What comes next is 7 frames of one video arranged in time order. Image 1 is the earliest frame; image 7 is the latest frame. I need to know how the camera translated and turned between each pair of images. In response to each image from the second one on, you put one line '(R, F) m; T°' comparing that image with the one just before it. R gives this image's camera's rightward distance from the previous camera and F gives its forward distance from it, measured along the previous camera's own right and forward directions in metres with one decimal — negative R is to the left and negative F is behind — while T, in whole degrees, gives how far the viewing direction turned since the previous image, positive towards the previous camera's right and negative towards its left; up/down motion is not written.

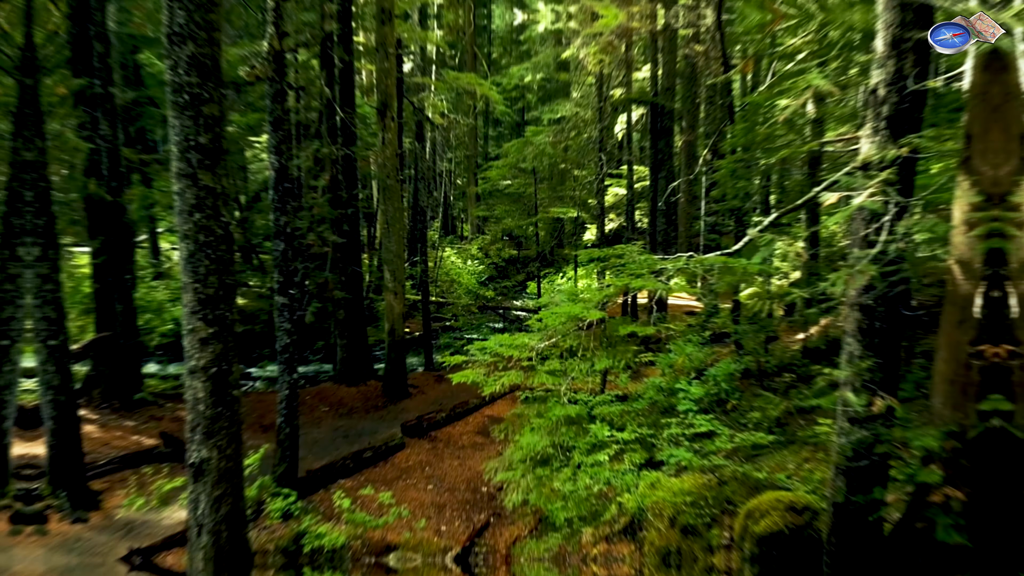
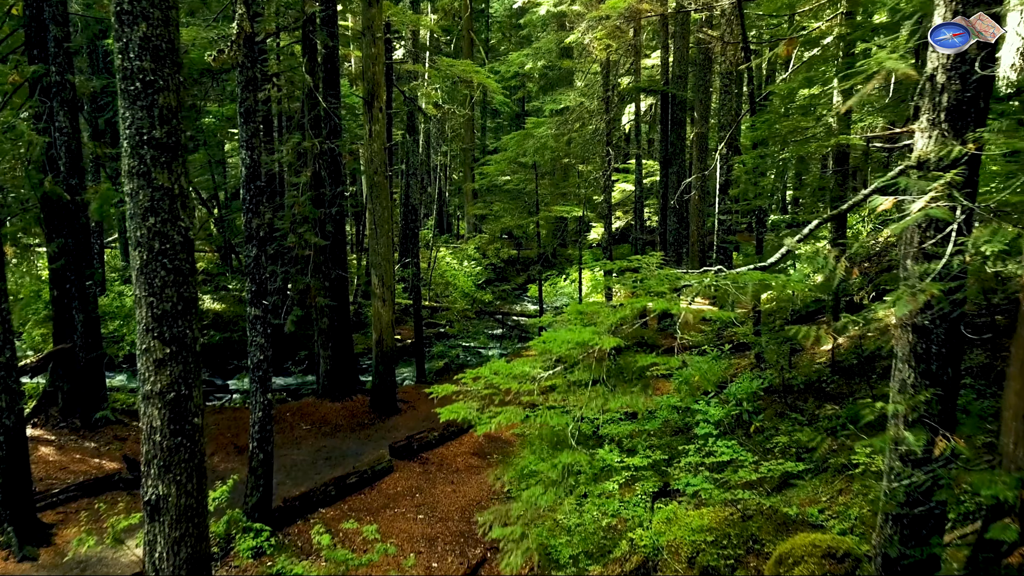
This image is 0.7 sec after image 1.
(-0.1, +0.6) m; +1°
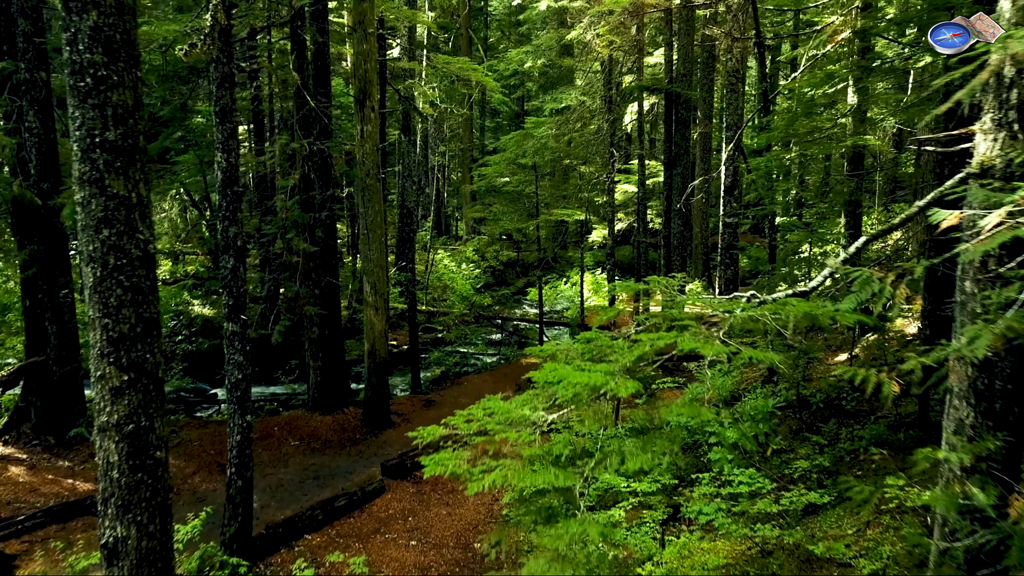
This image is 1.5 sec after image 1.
(0.0, +0.5) m; 0°
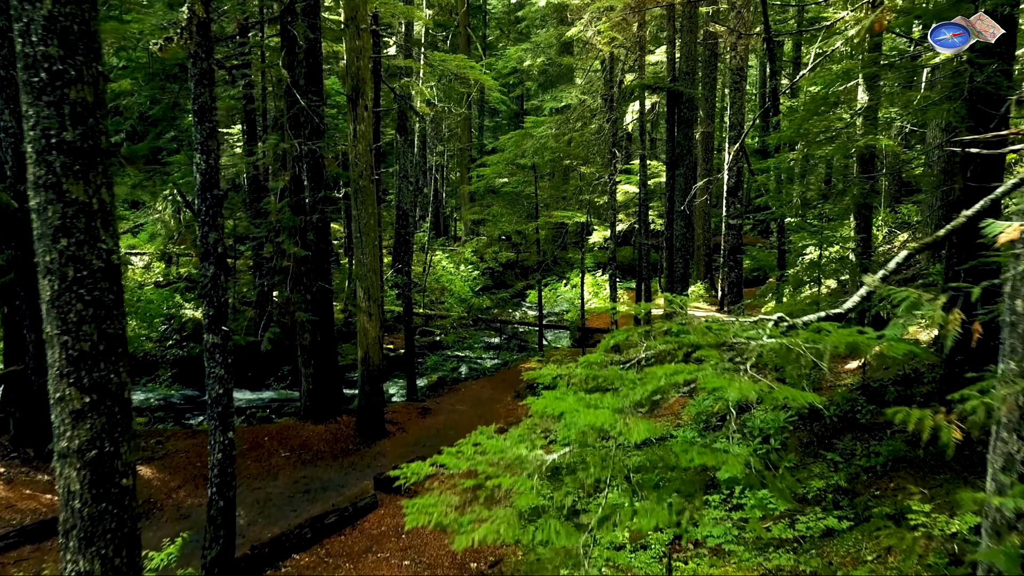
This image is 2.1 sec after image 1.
(0.0, +0.3) m; 0°
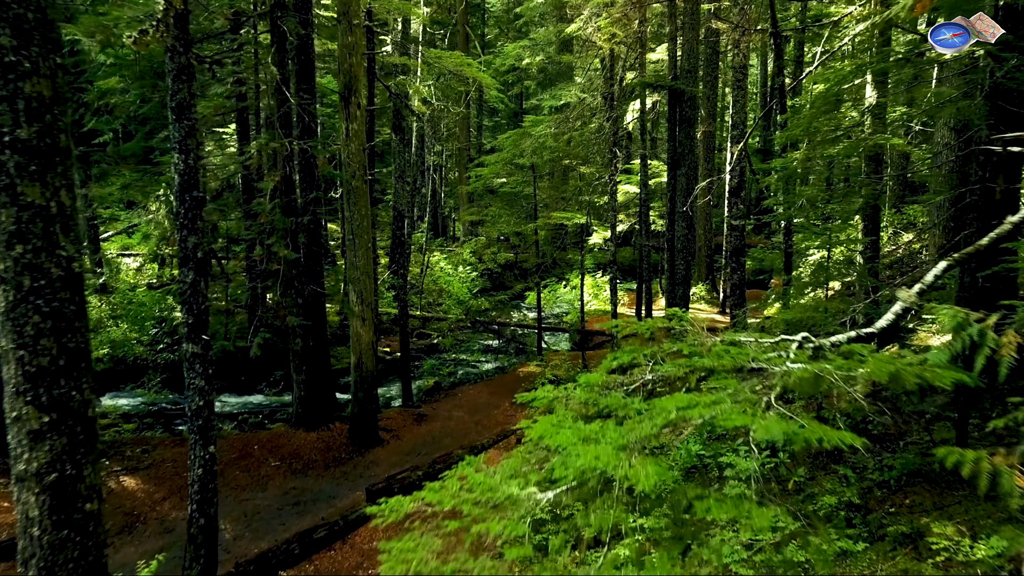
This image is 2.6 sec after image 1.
(0.0, +0.3) m; 0°
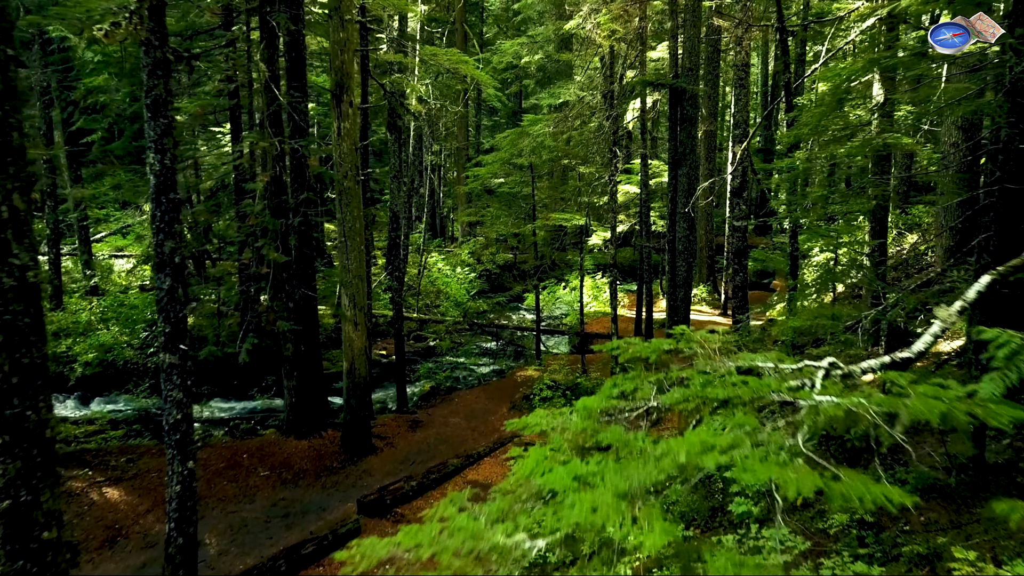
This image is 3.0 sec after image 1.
(+0.1, +0.3) m; 0°
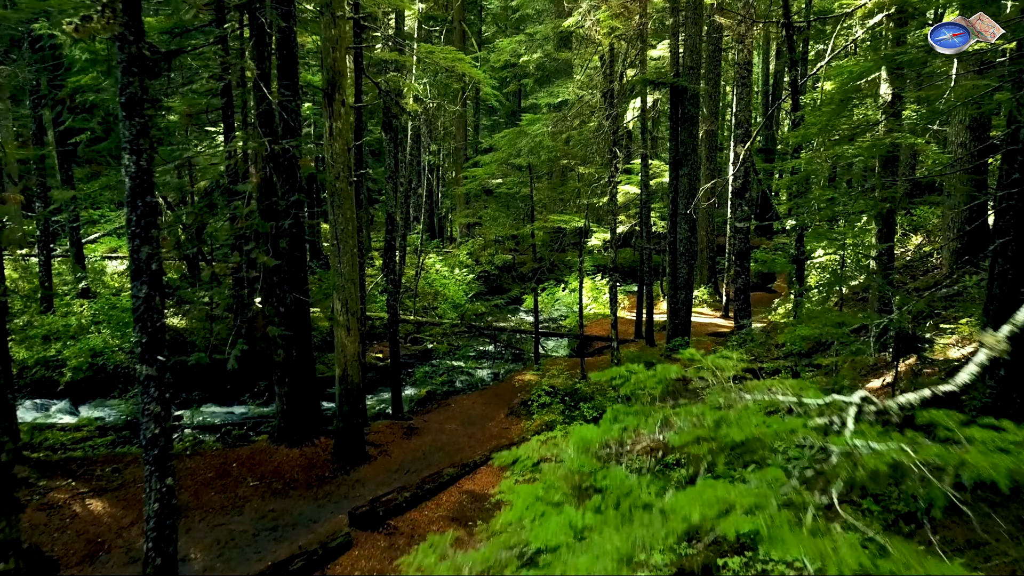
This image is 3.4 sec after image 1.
(0.0, +0.2) m; 0°
